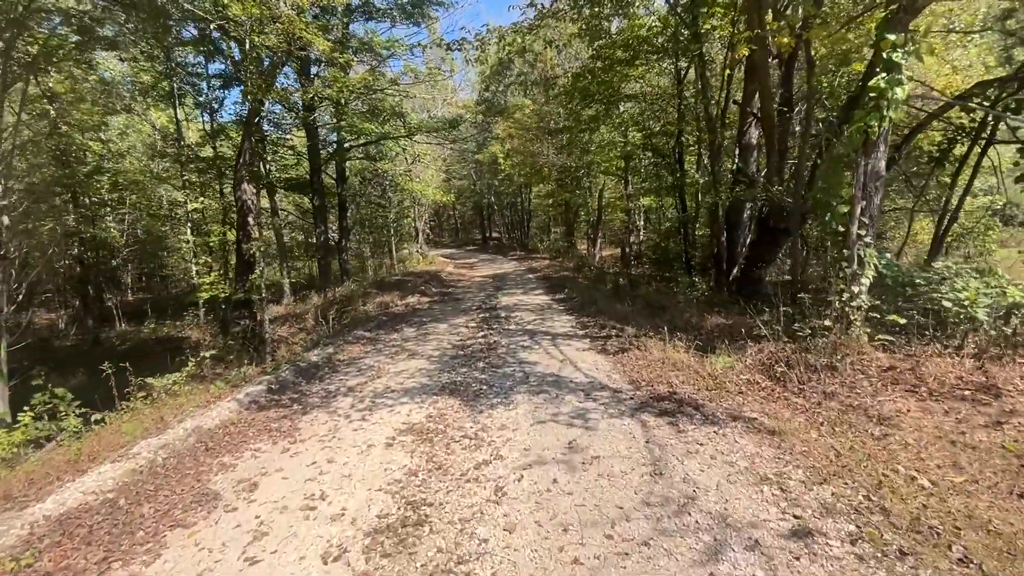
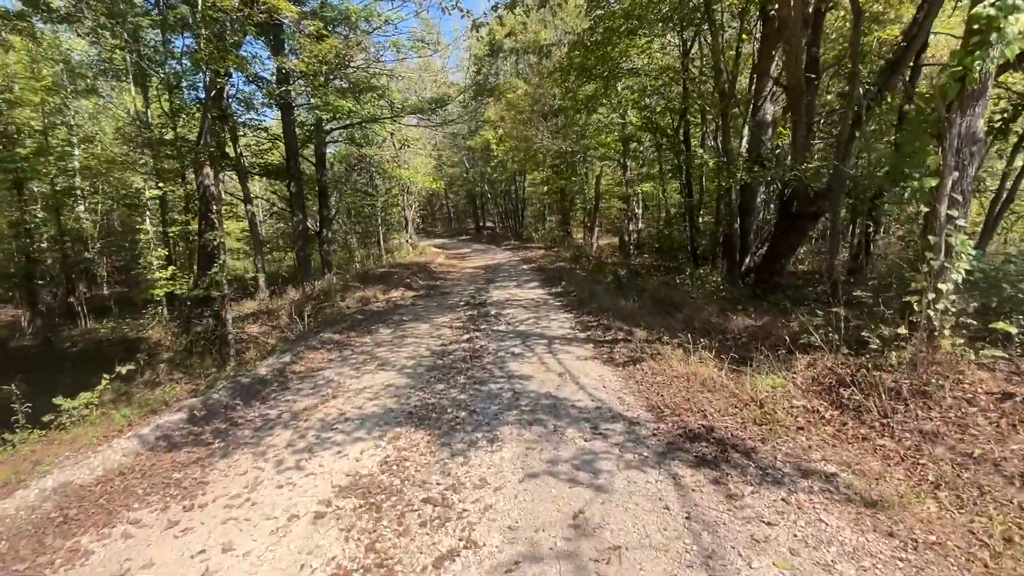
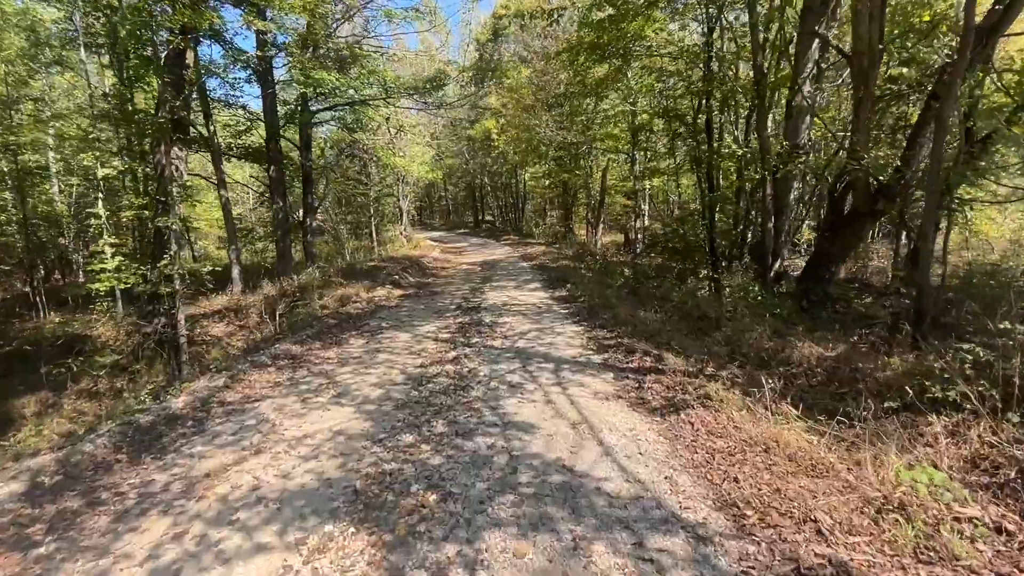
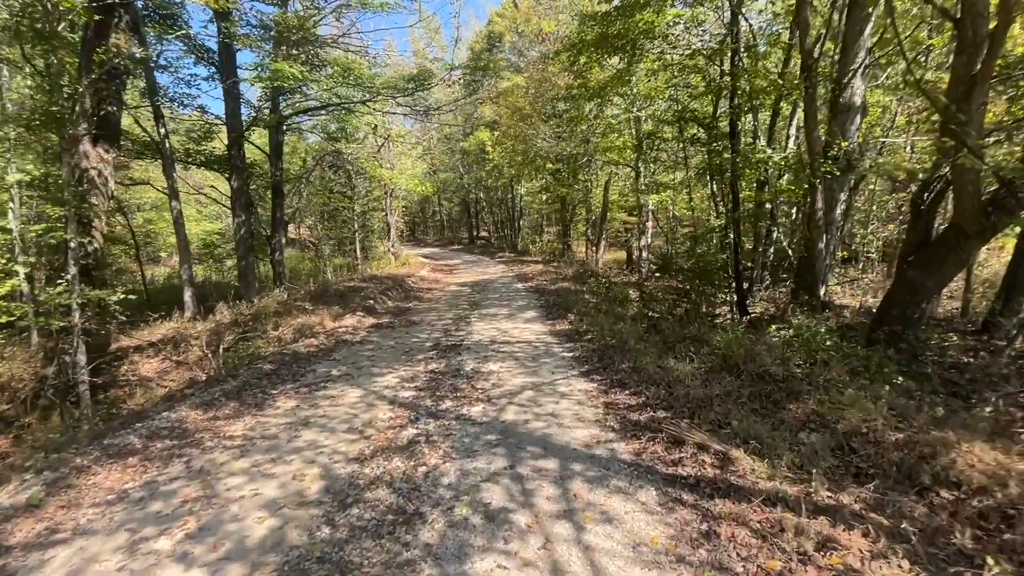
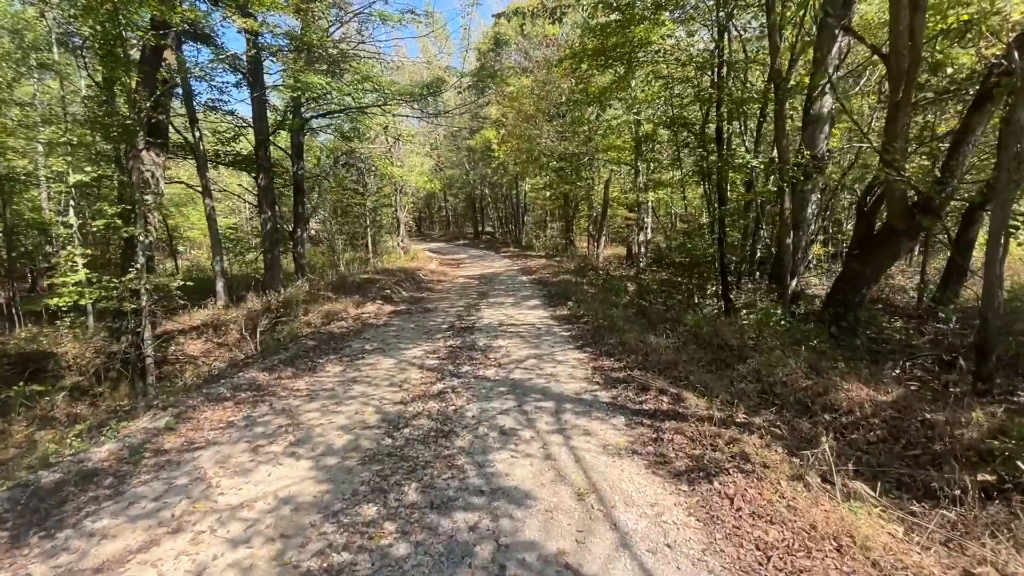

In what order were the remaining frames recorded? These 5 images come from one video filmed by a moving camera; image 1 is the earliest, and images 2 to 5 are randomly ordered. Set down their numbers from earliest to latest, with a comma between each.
2, 3, 5, 4
